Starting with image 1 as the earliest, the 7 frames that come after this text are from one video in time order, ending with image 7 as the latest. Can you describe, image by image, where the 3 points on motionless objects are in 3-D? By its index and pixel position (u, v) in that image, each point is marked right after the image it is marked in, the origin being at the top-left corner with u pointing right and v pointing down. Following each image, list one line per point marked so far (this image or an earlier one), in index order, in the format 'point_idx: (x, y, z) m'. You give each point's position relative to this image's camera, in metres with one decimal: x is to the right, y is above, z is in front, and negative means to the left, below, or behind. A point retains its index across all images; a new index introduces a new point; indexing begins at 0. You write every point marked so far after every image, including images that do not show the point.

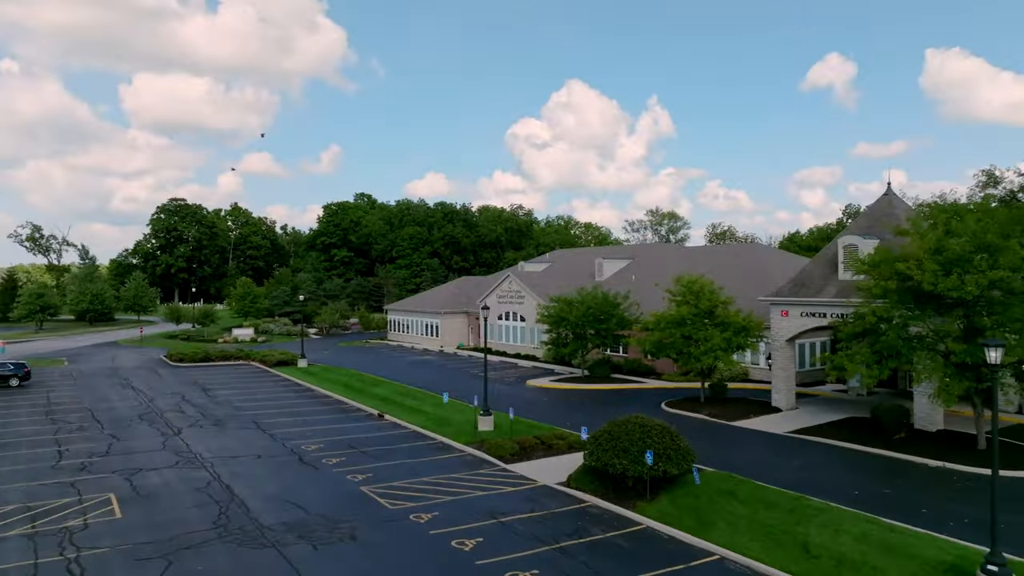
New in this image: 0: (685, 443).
0: (+4.4, -4.0, +18.1) m
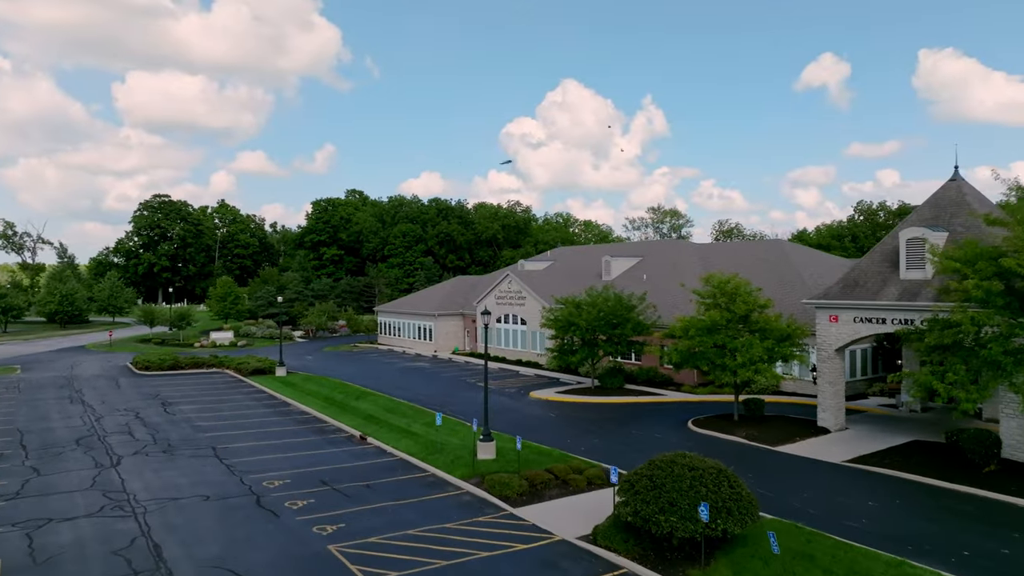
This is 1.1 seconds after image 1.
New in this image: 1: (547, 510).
0: (+4.7, -4.0, +14.0) m
1: (+0.9, -5.5, +17.5) m
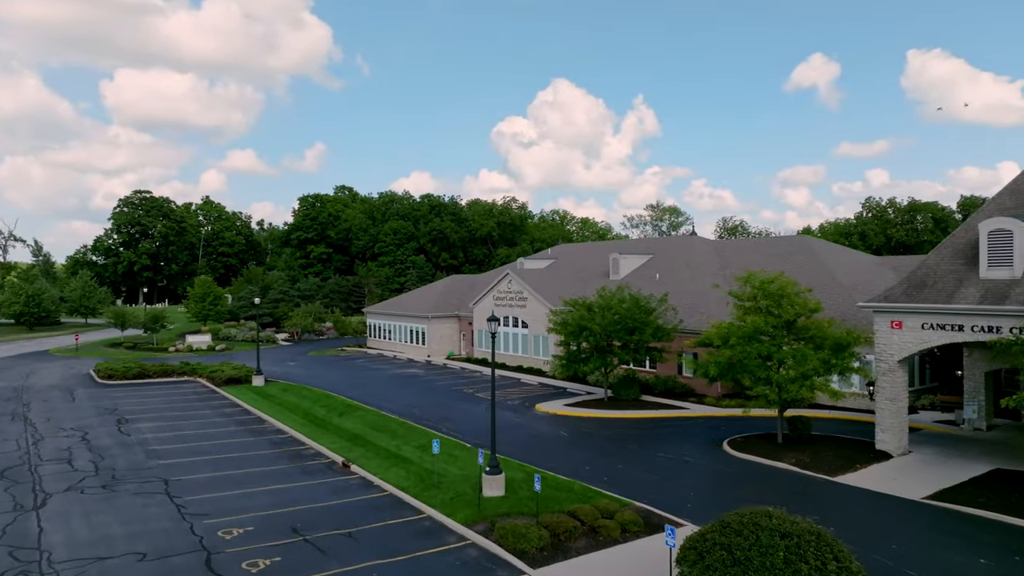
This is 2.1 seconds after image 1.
0: (+5.1, -4.1, +10.3) m
1: (+1.2, -5.5, +13.8) m
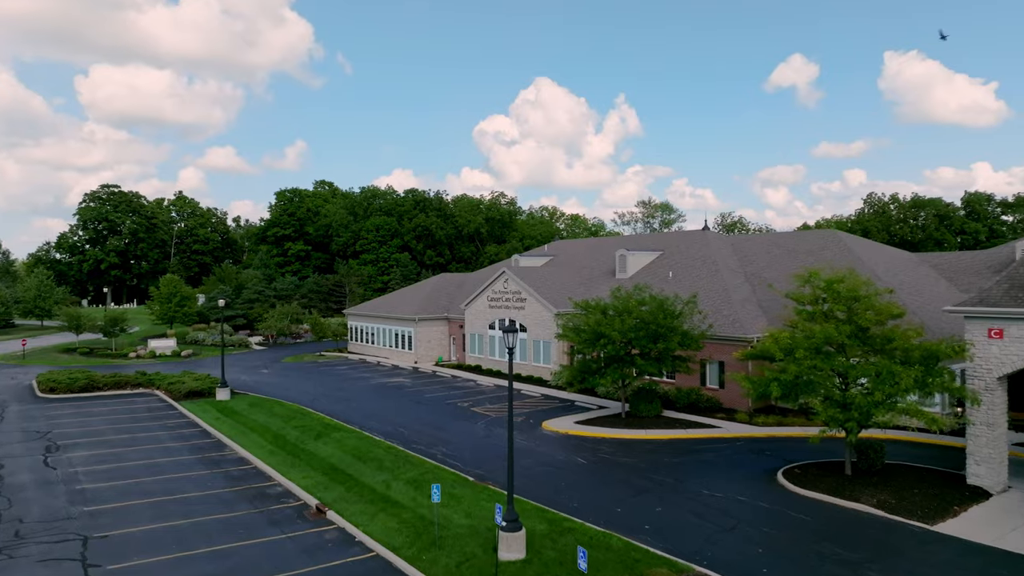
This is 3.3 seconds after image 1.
0: (+5.7, -4.1, +6.3) m
1: (+1.8, -5.6, +9.7) m
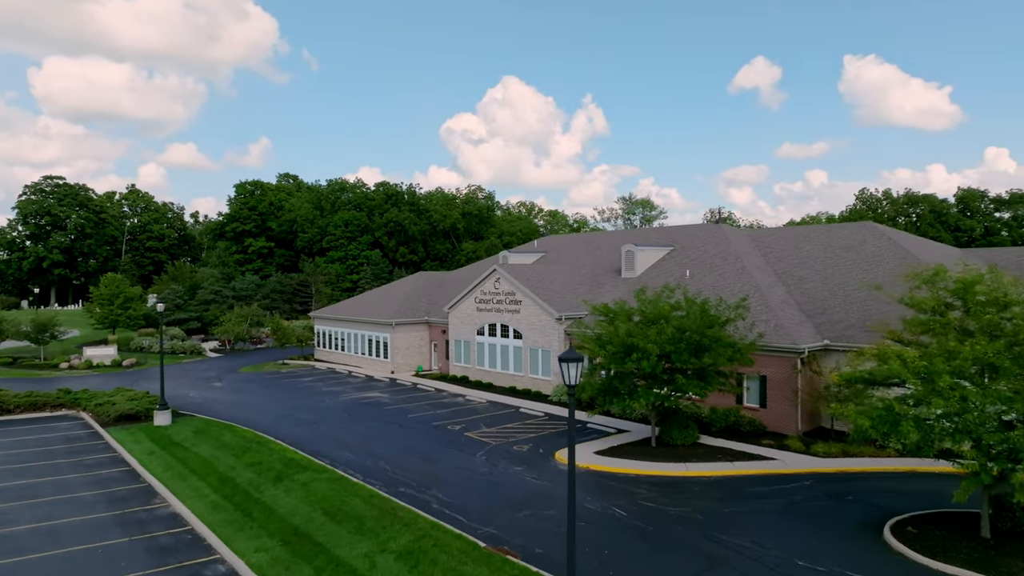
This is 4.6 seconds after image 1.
0: (+6.9, -4.2, +1.6) m
1: (+2.9, -5.6, +4.8) m
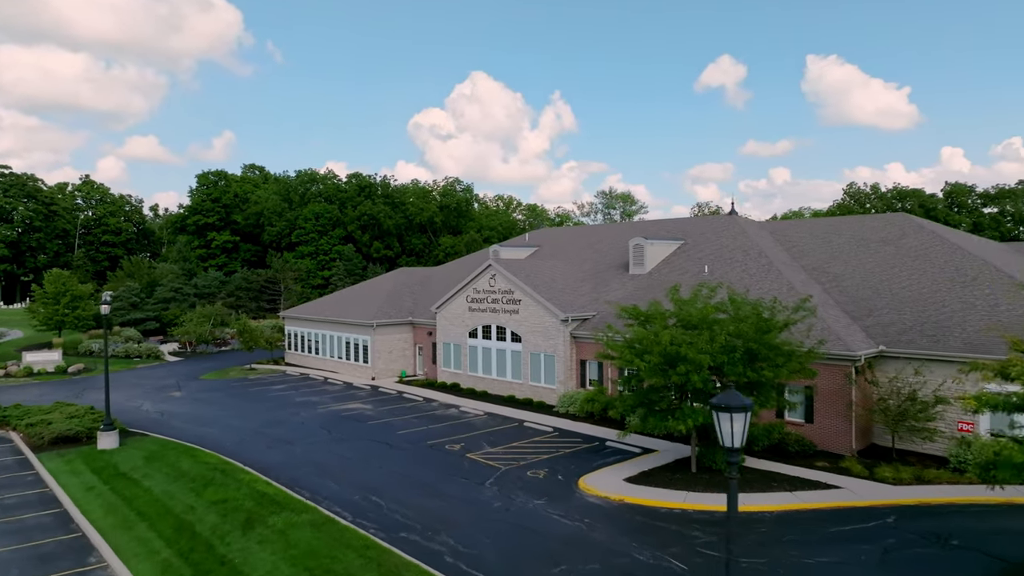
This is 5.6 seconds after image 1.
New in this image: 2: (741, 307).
0: (+8.3, -4.2, -1.5) m
1: (+4.1, -5.7, +1.5) m
2: (+6.0, -0.5, +18.4) m
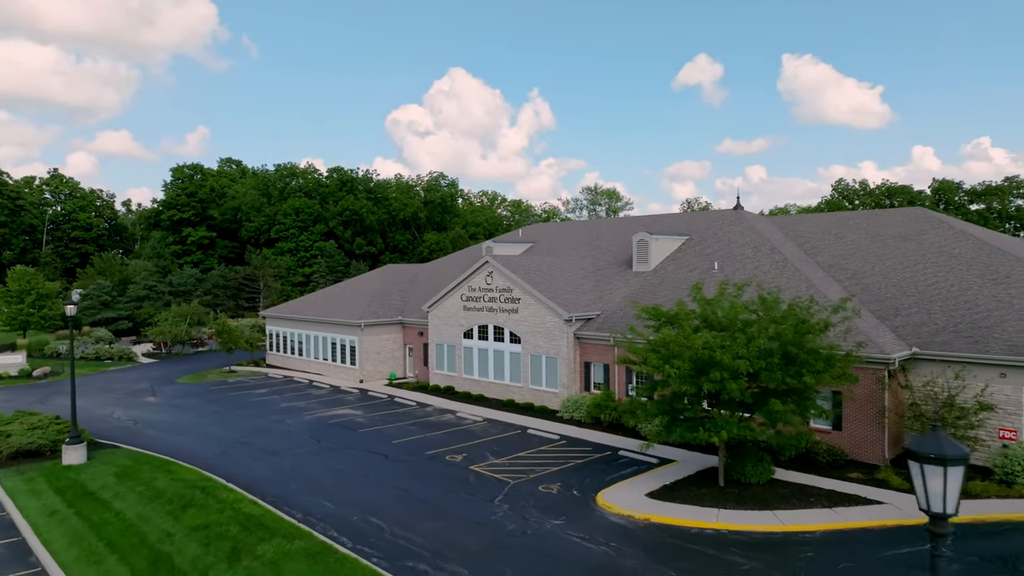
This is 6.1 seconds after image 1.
0: (+9.2, -4.3, -2.9) m
1: (+4.9, -5.7, -0.1) m
2: (+6.3, -0.4, +16.9) m
